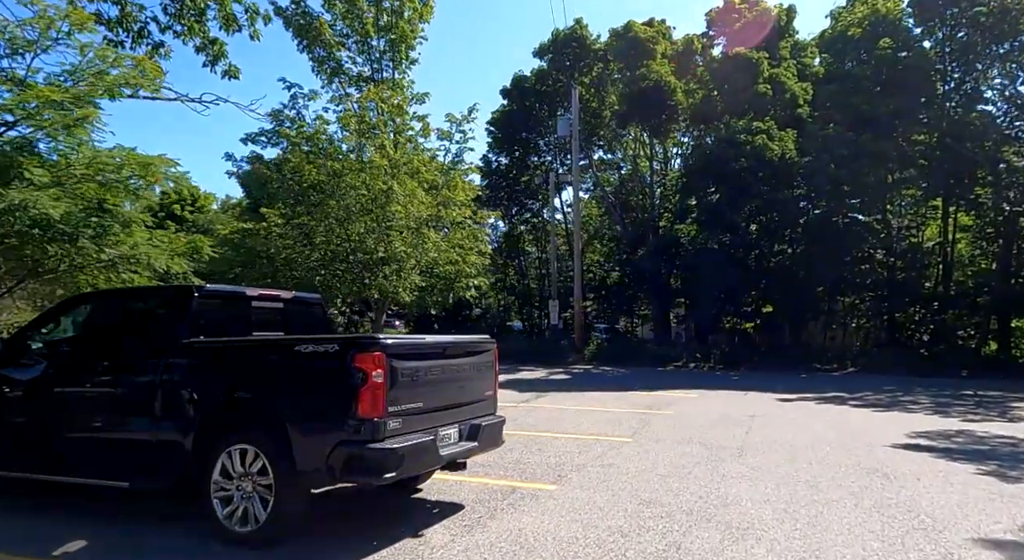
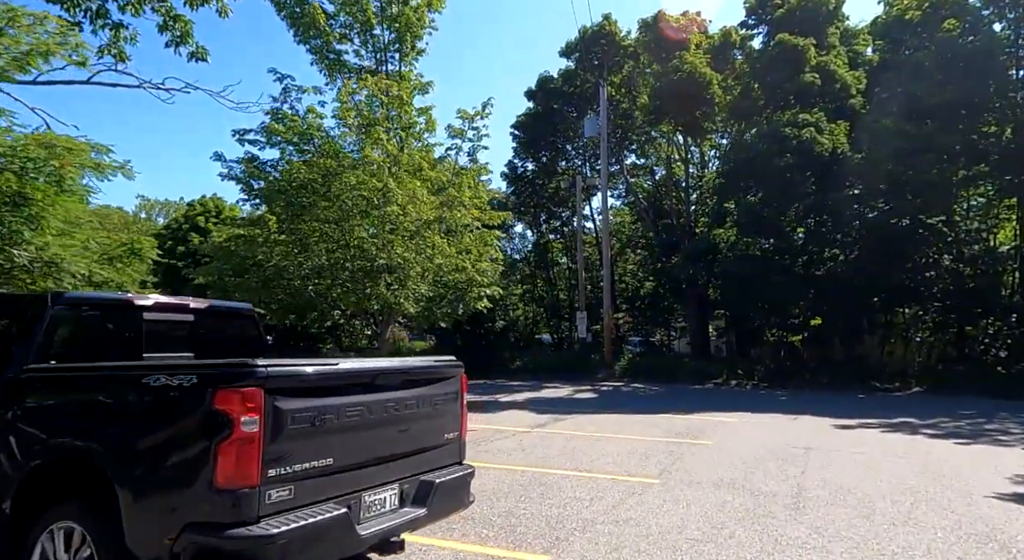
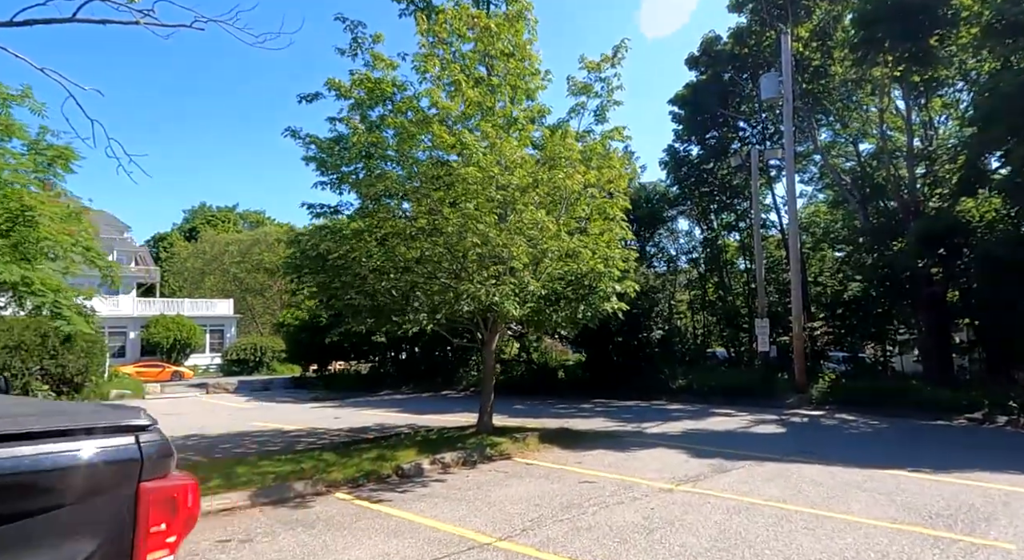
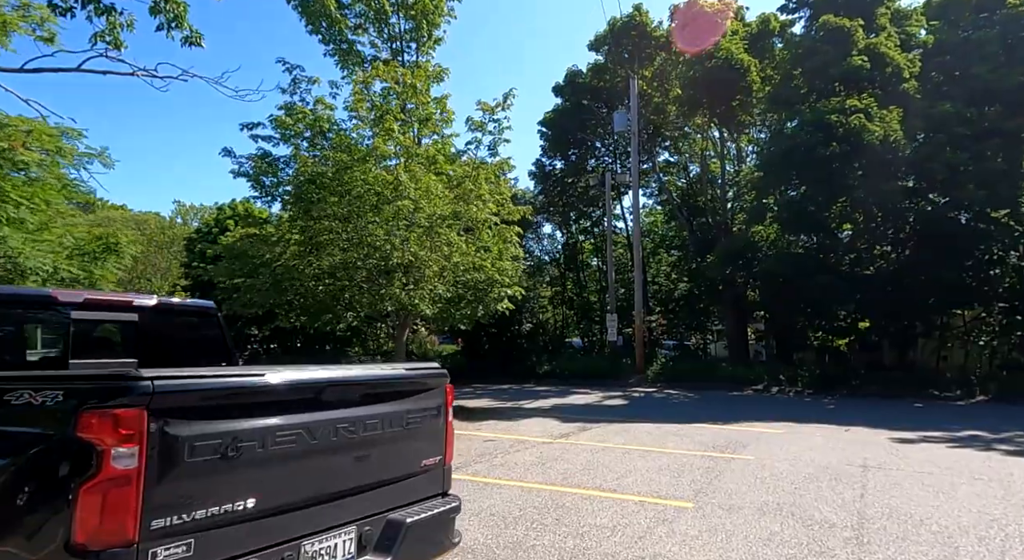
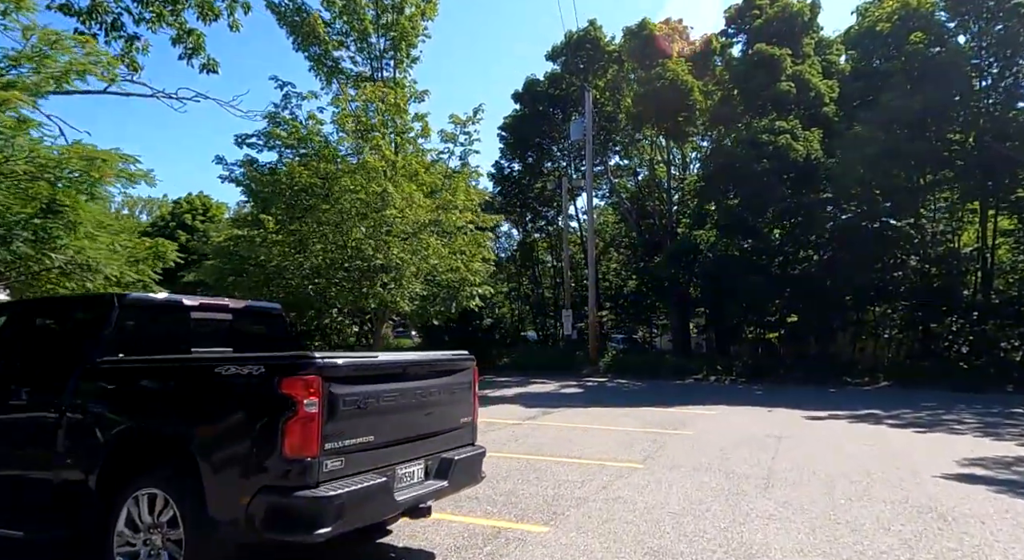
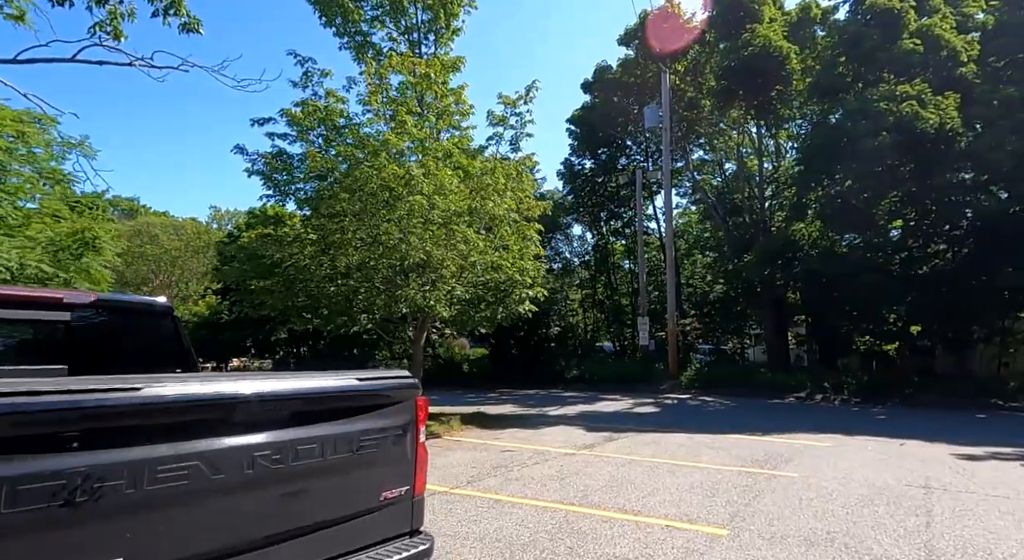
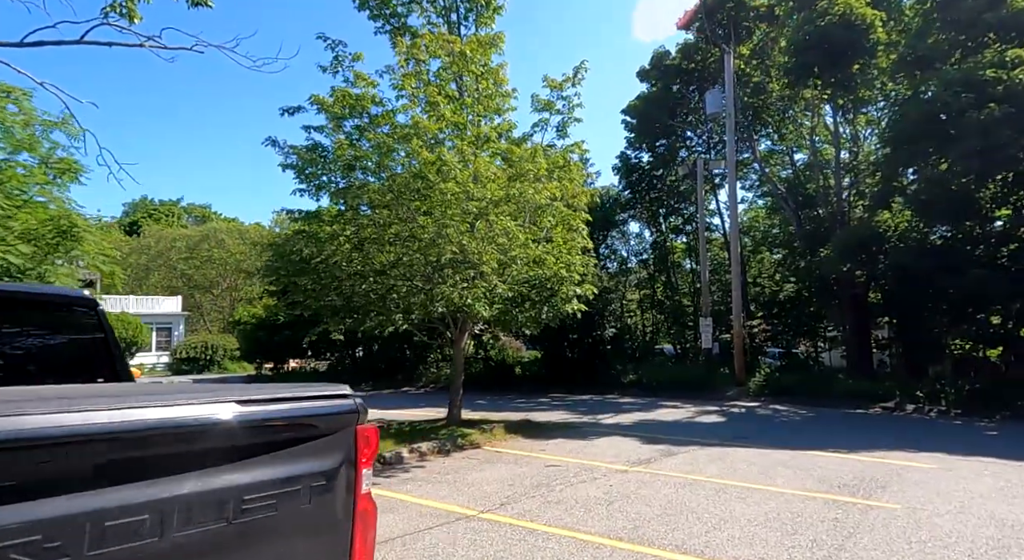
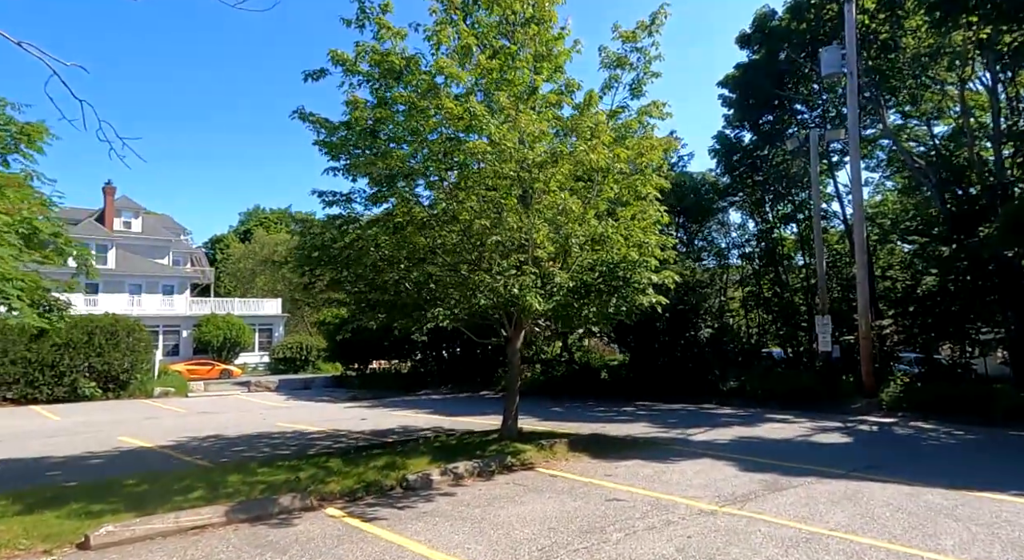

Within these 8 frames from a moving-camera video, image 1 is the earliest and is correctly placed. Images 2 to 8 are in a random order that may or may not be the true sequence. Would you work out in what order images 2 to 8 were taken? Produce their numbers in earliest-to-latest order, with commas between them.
5, 2, 4, 6, 7, 3, 8
